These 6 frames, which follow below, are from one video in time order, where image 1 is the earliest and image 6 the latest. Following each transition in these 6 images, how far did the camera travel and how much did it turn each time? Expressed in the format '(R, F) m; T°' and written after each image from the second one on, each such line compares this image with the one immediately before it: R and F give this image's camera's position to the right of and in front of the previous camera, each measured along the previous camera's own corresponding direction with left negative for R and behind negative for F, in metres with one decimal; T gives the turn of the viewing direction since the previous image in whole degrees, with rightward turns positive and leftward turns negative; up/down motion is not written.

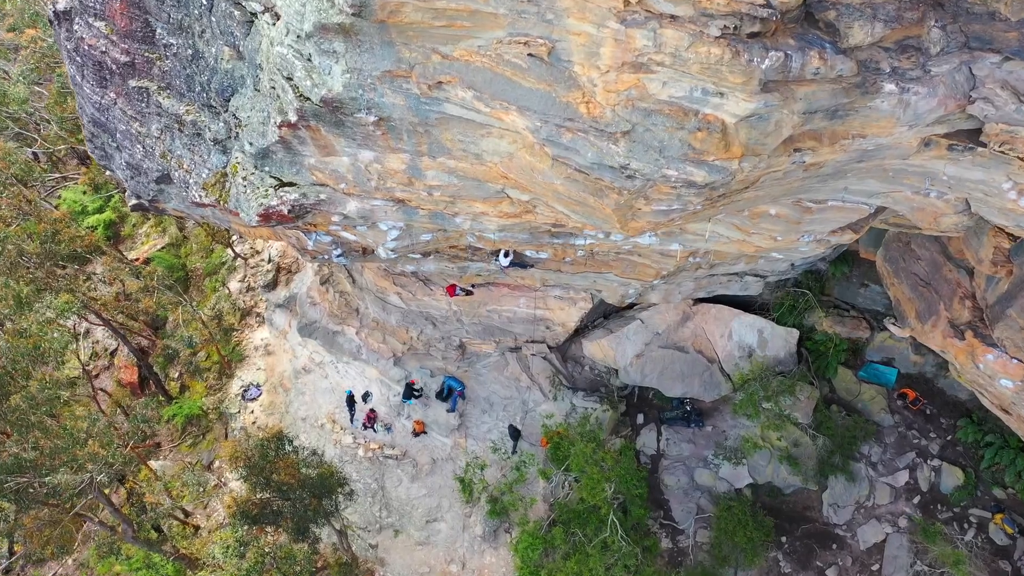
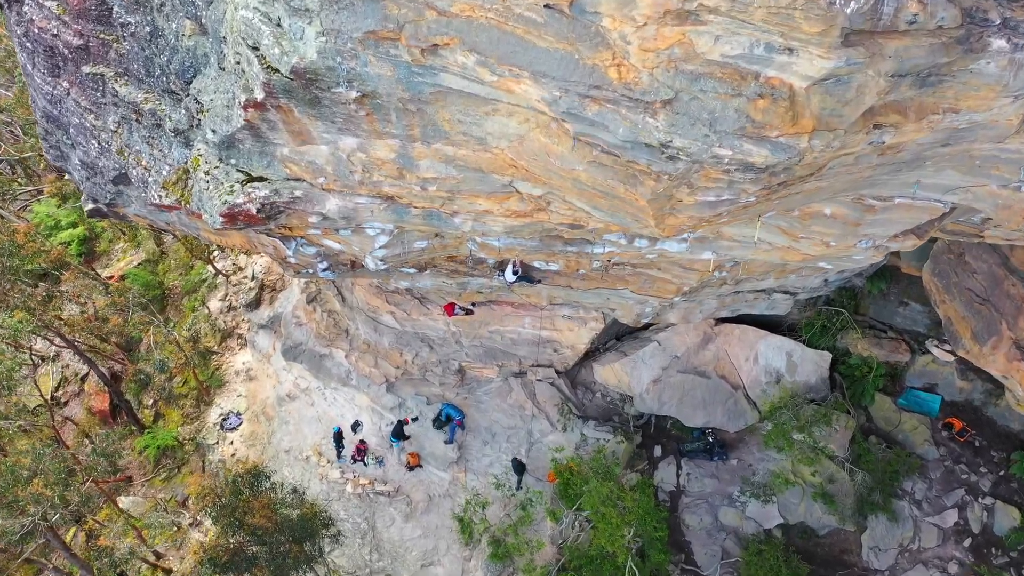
(-0.1, +1.2) m; 0°
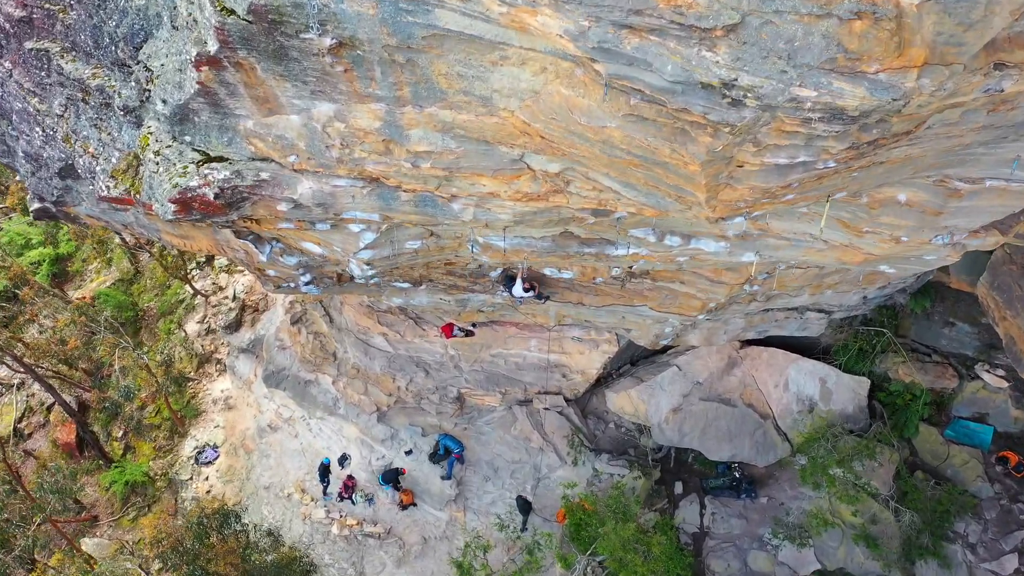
(-0.1, +1.2) m; 0°
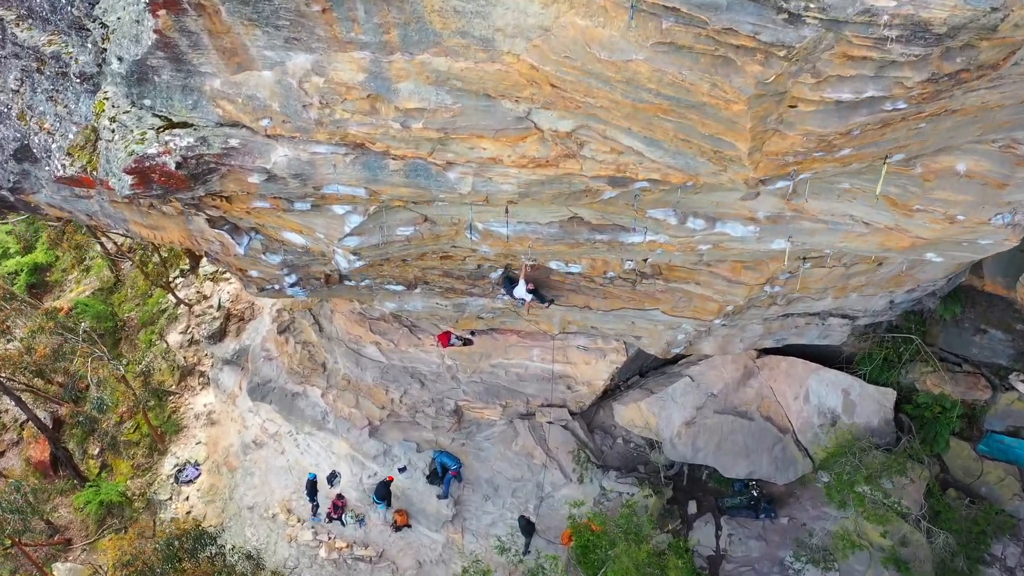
(0.0, +0.7) m; 0°
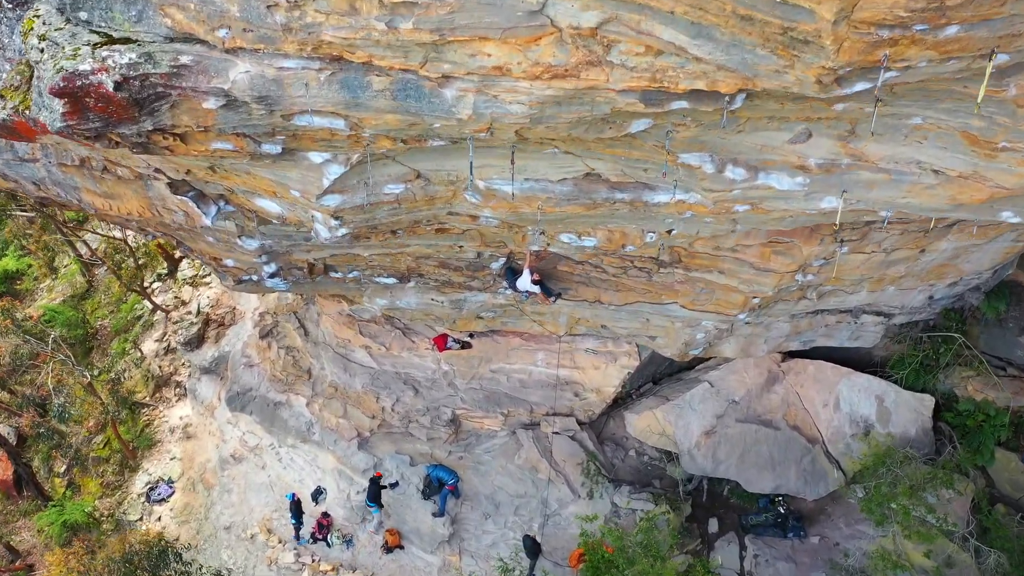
(-0.1, +0.9) m; 0°
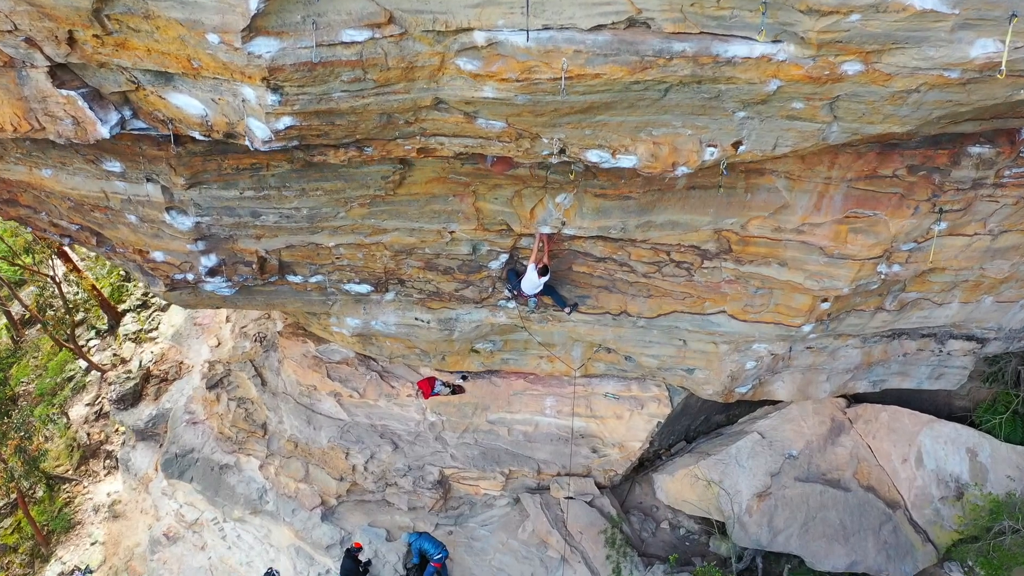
(-0.1, +1.8) m; 0°
